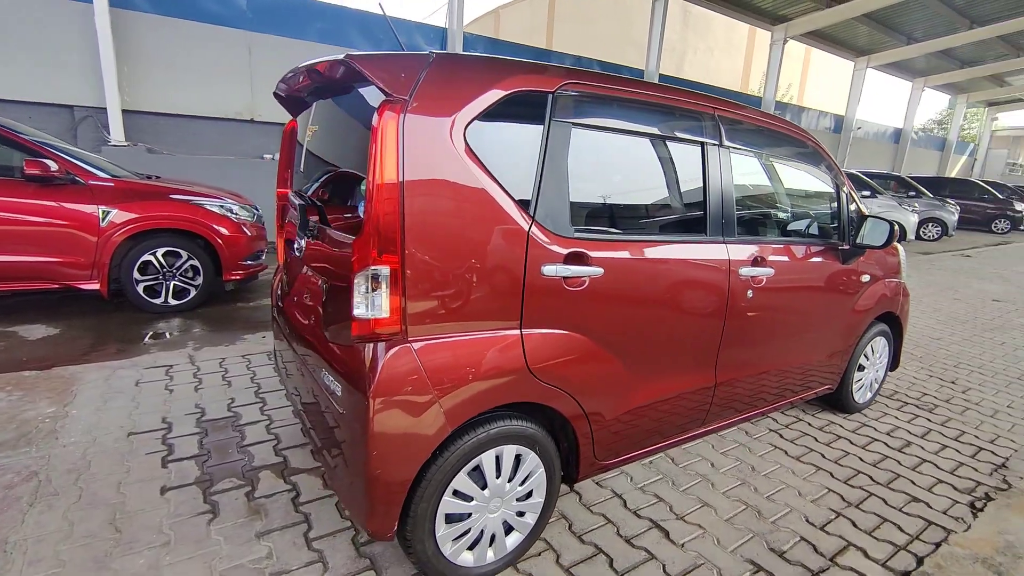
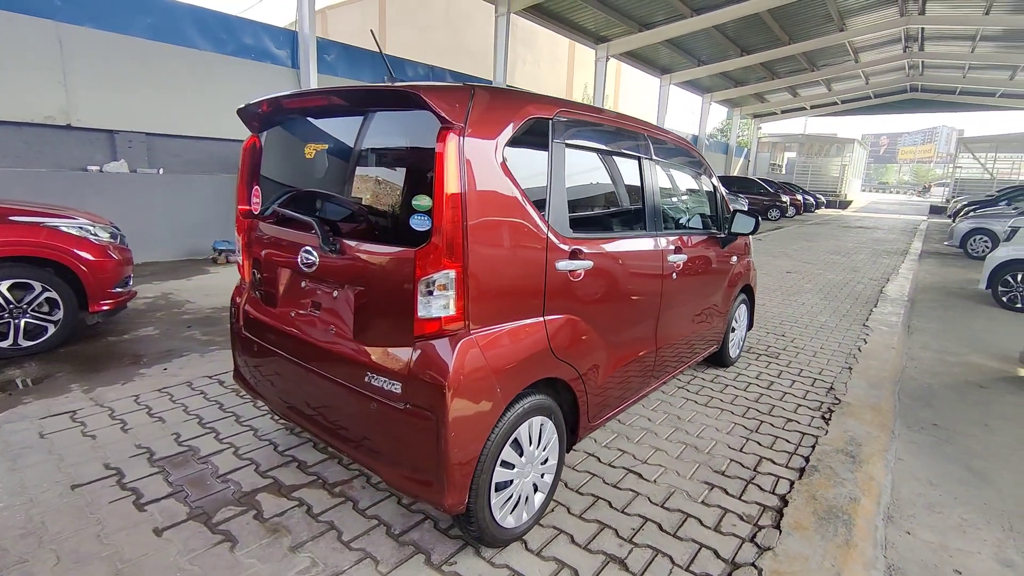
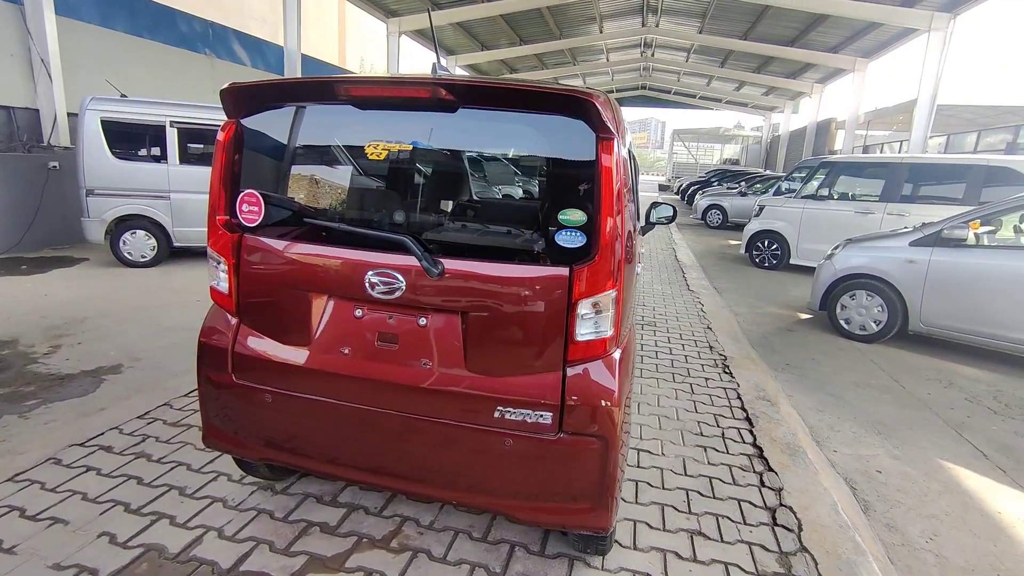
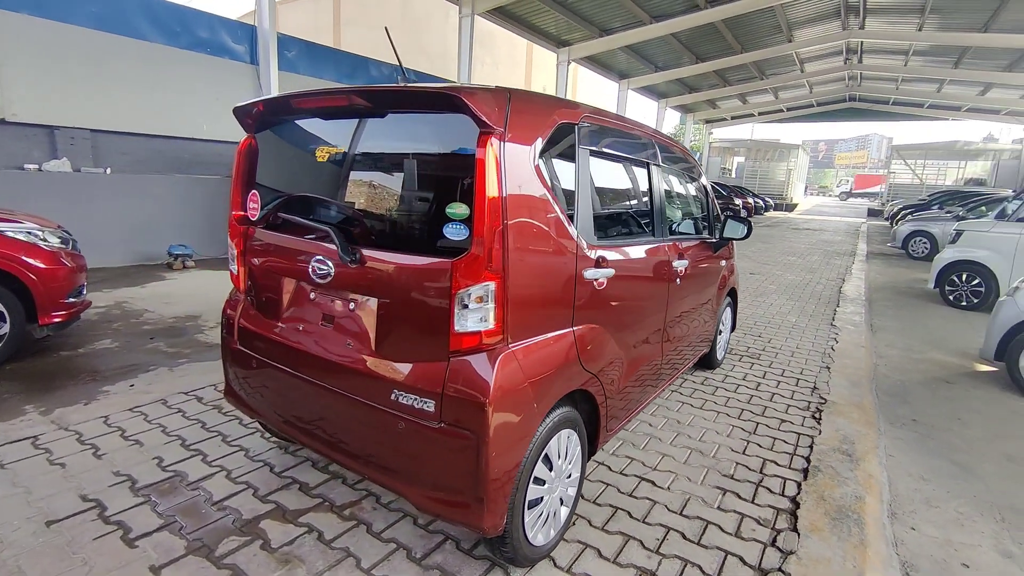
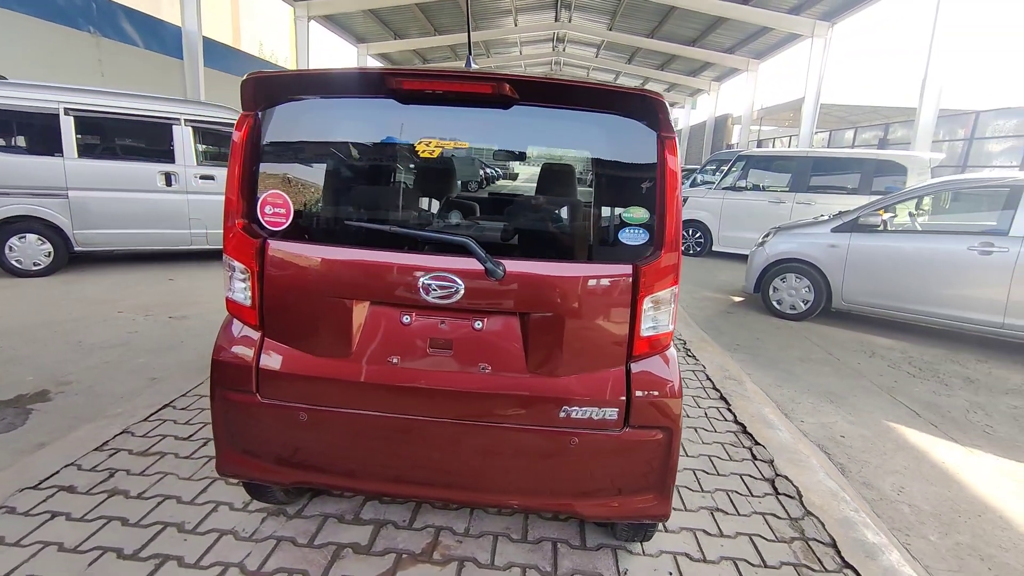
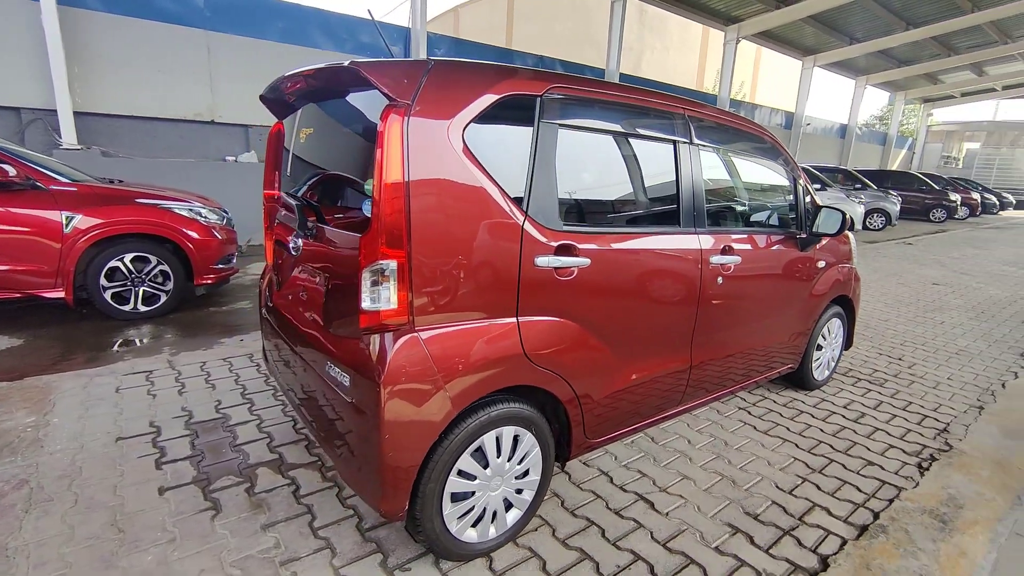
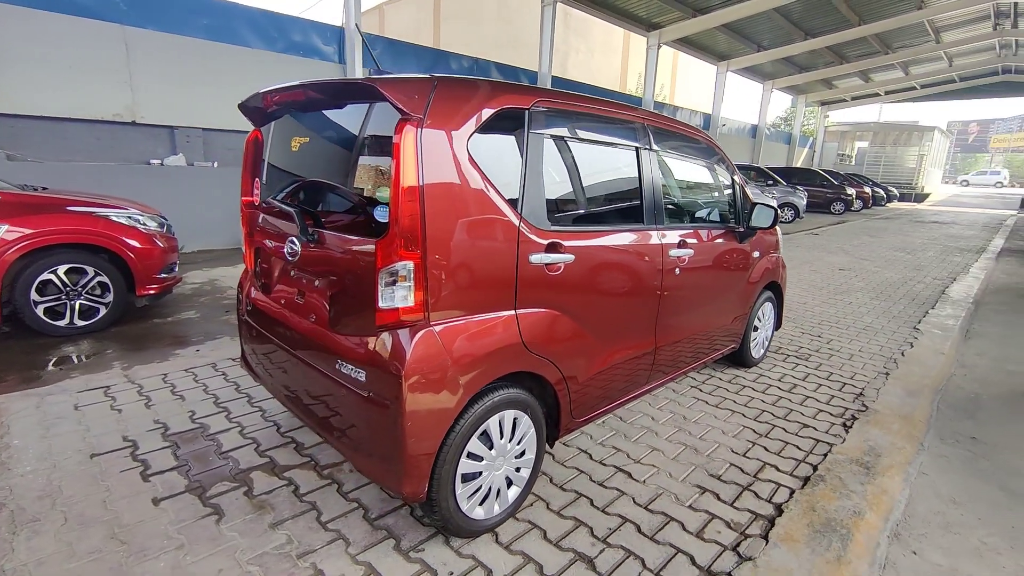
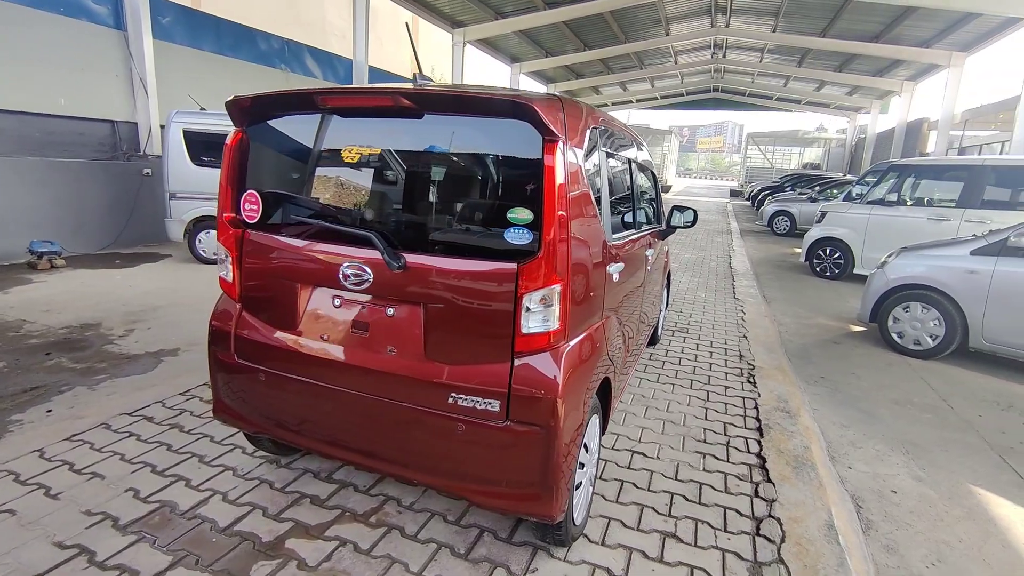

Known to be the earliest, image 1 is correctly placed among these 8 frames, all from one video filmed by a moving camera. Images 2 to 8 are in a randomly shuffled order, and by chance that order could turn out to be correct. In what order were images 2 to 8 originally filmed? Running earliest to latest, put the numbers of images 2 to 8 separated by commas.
6, 7, 2, 4, 8, 3, 5
